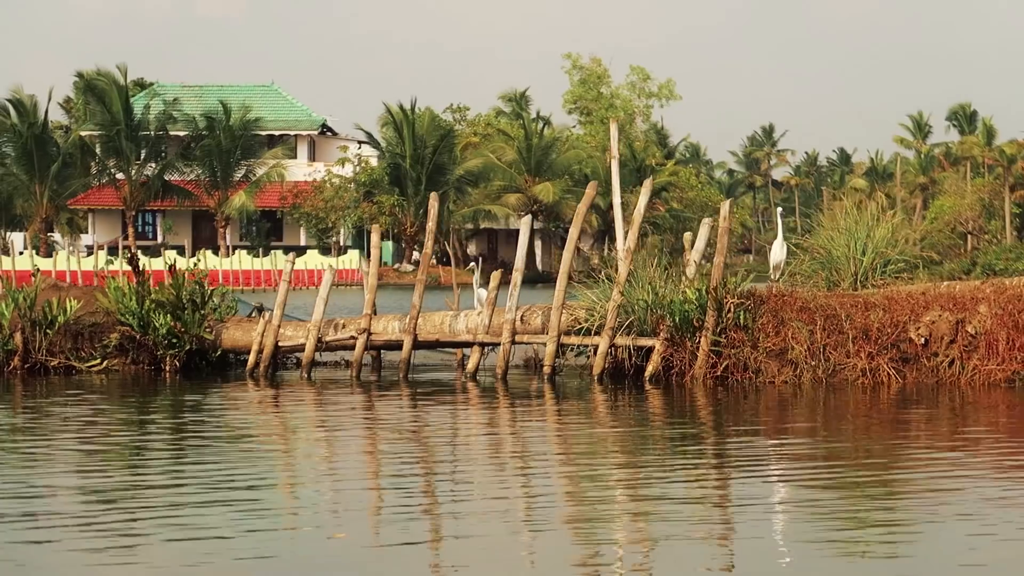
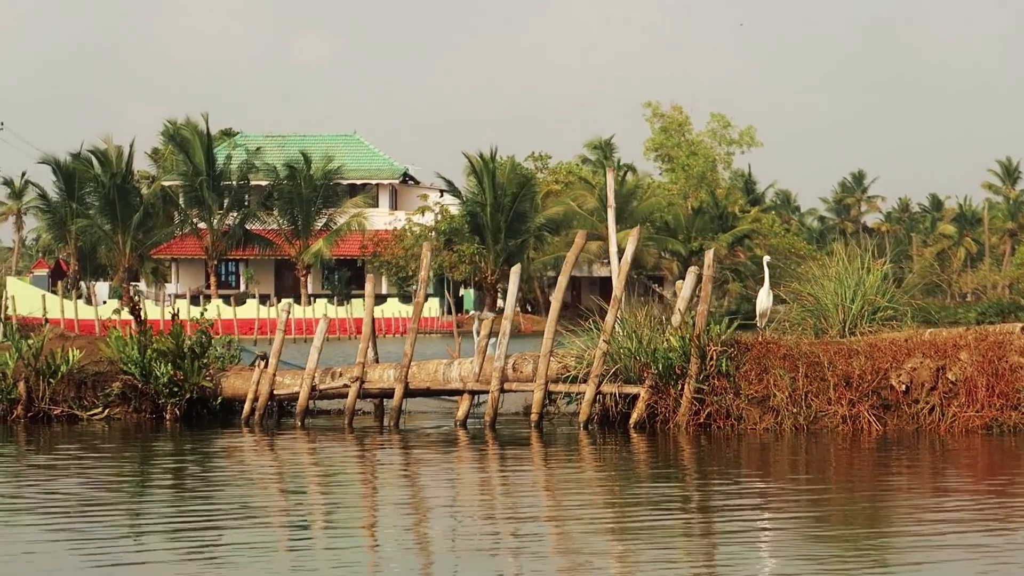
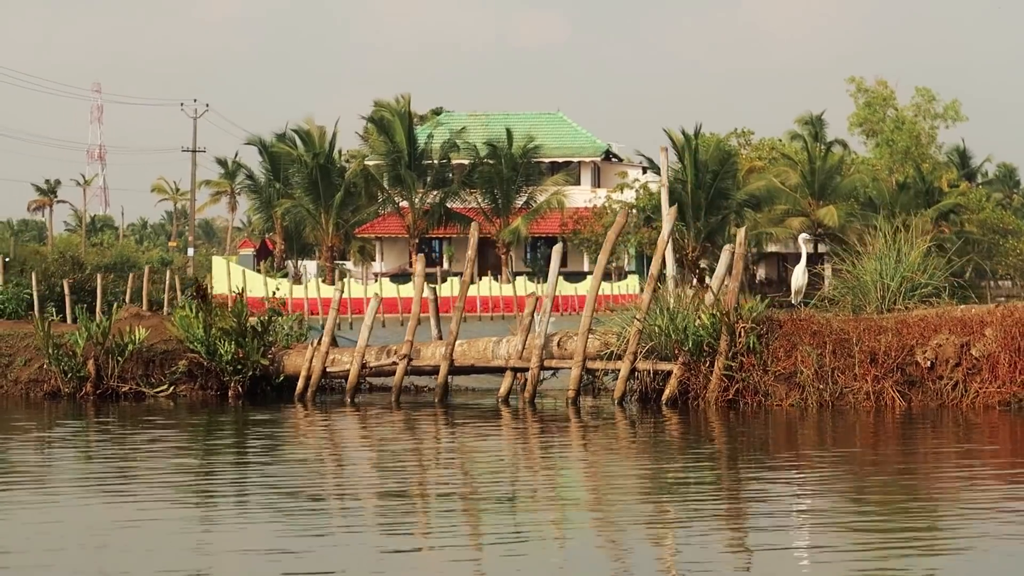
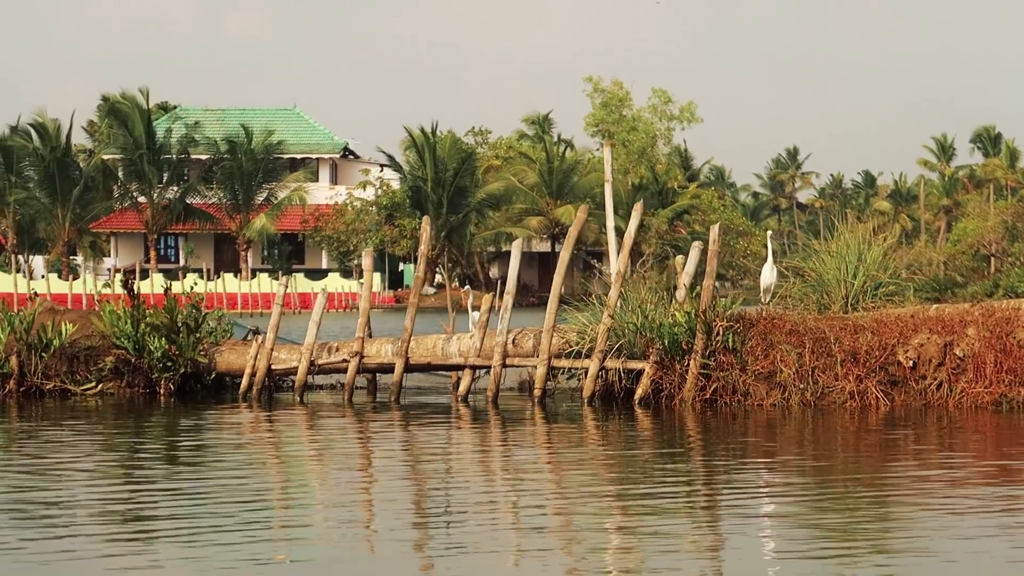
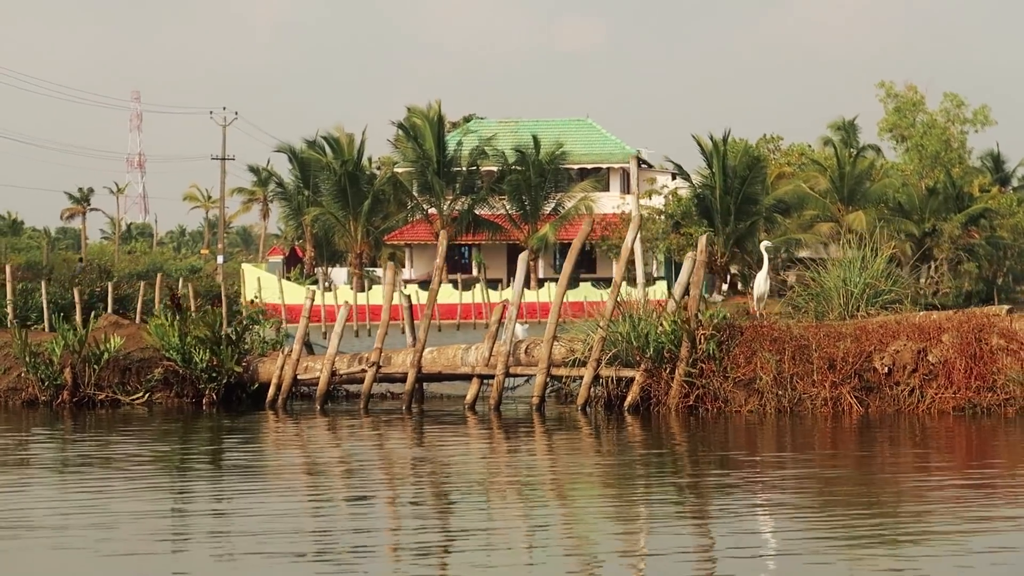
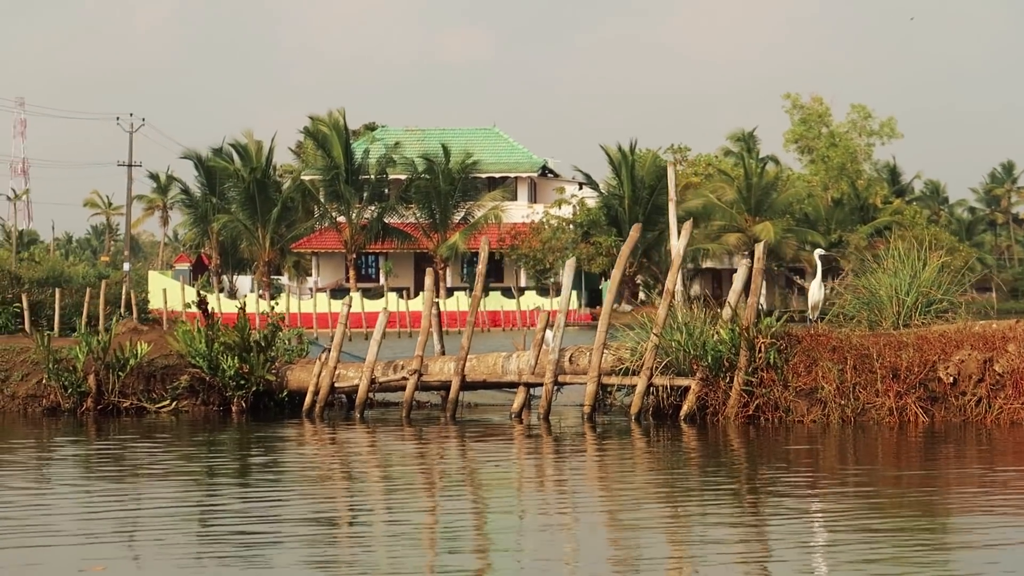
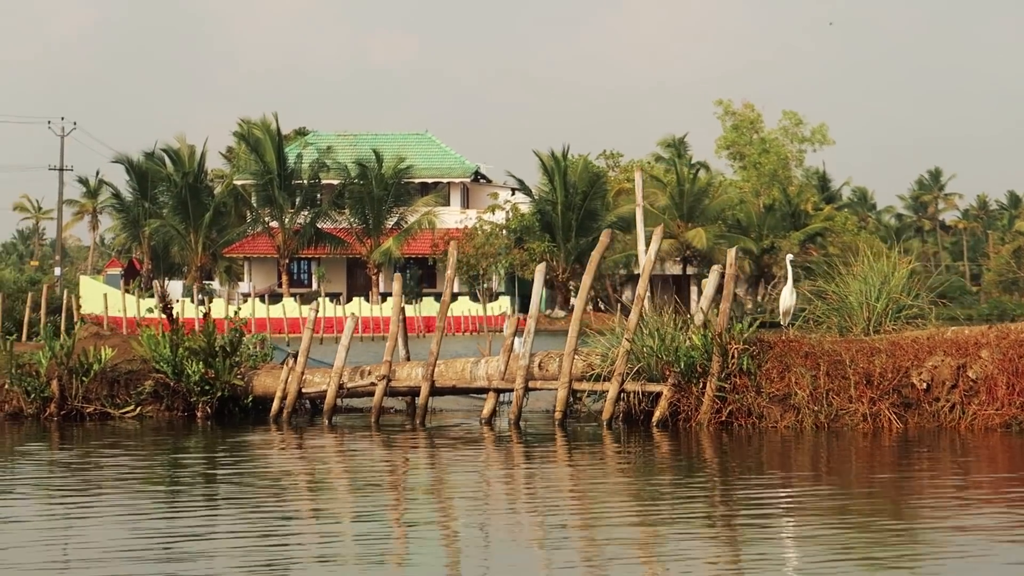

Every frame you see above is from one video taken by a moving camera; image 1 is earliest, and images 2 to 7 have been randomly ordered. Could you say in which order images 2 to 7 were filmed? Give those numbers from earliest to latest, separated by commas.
4, 2, 7, 6, 3, 5
